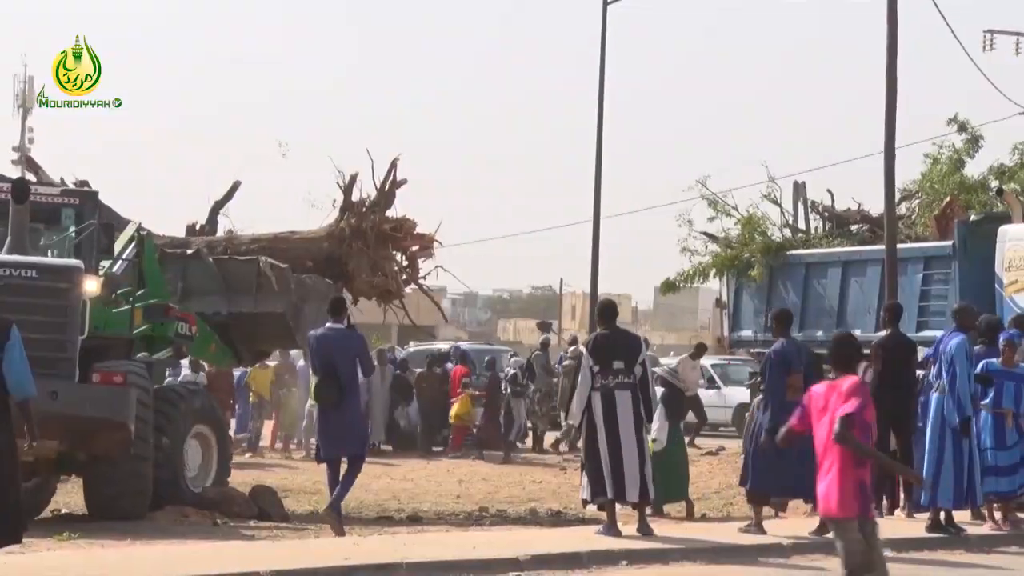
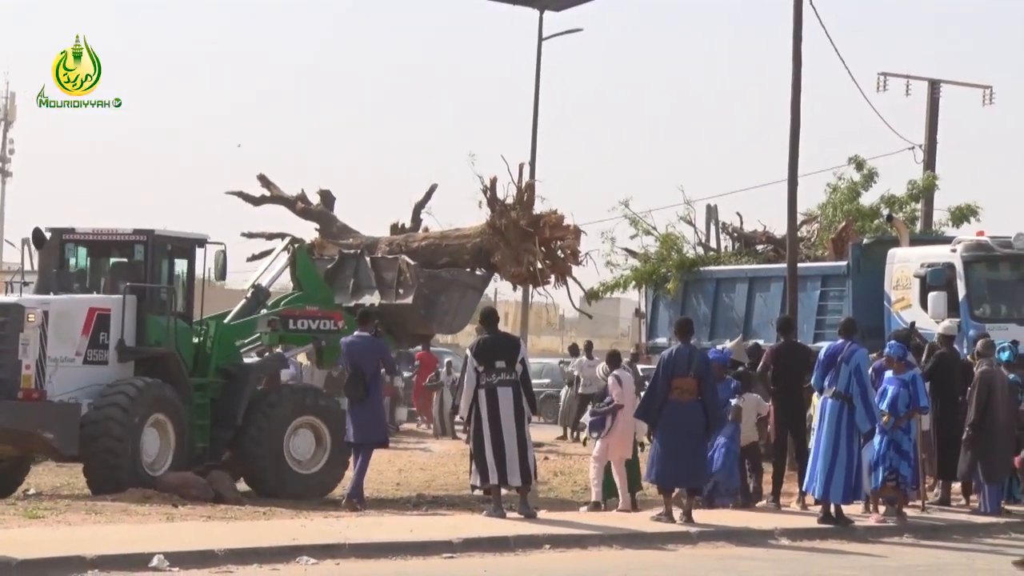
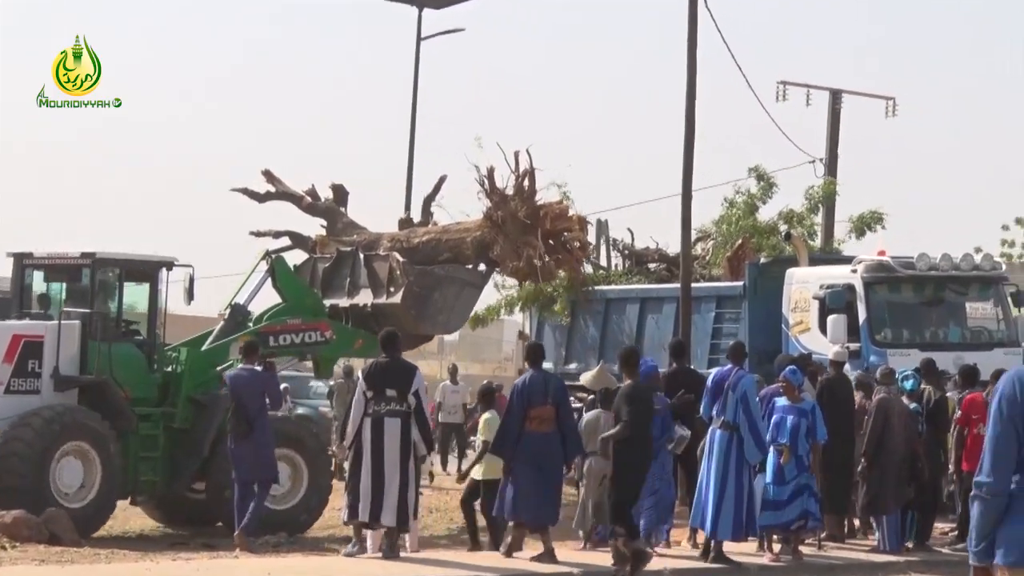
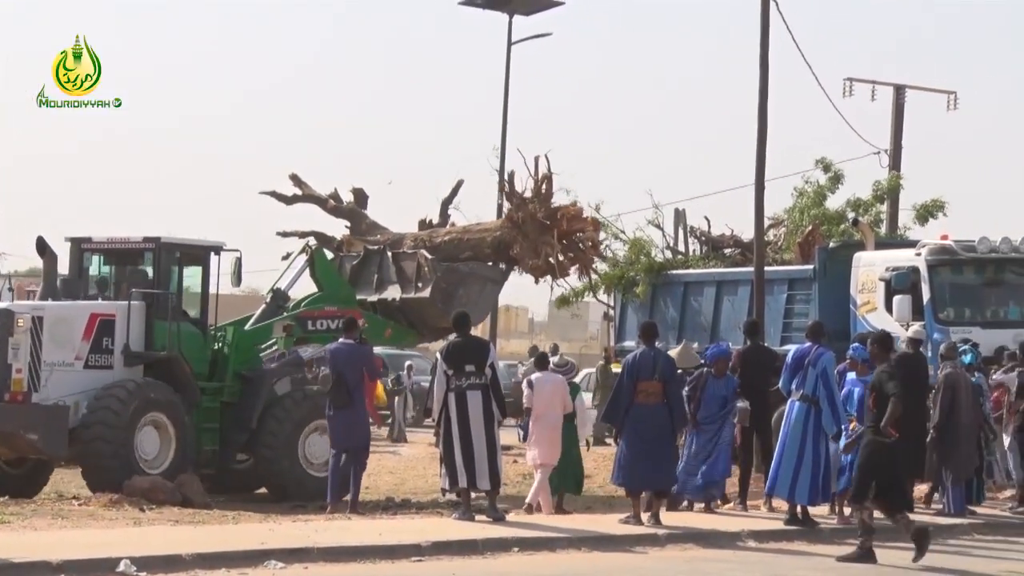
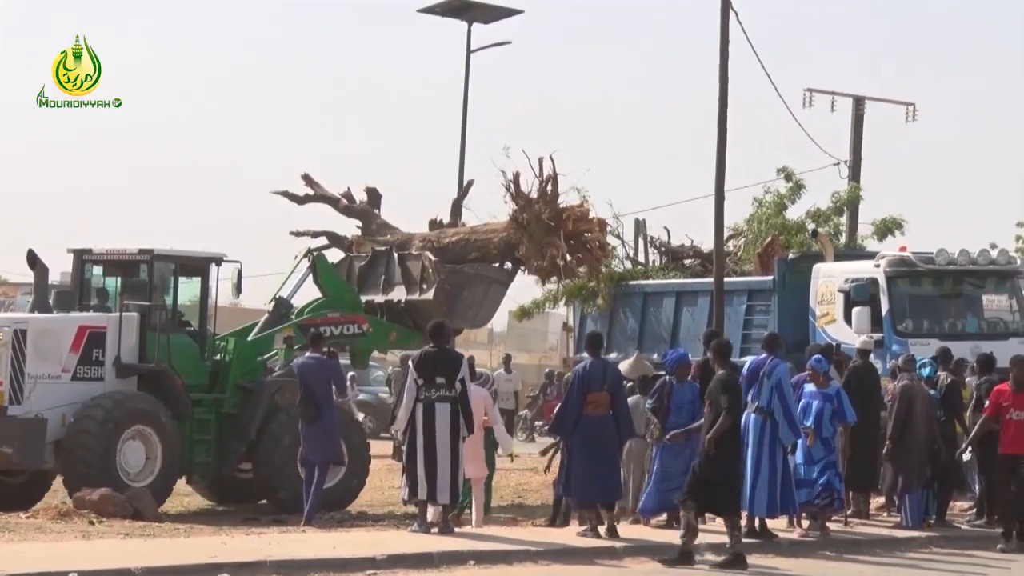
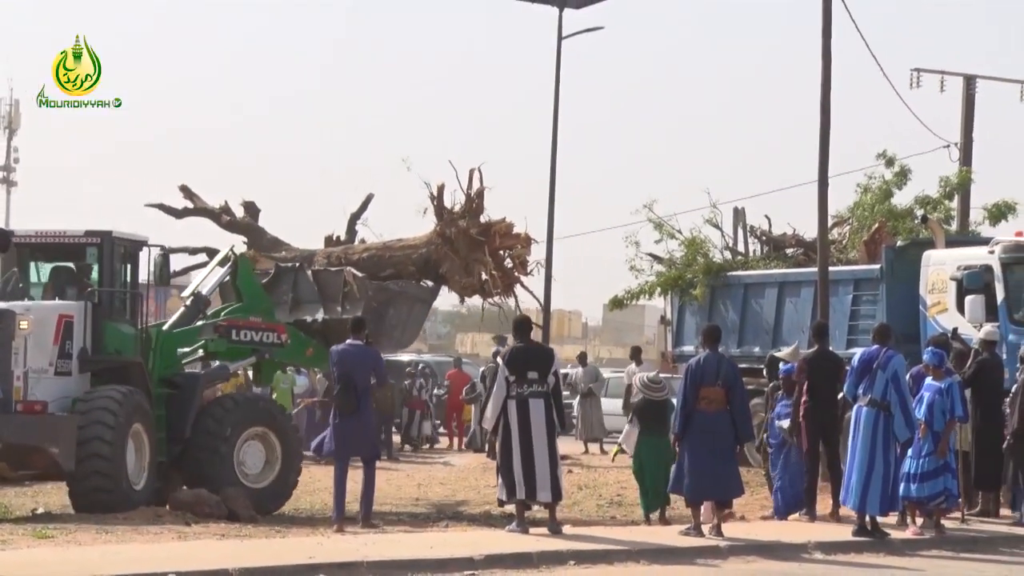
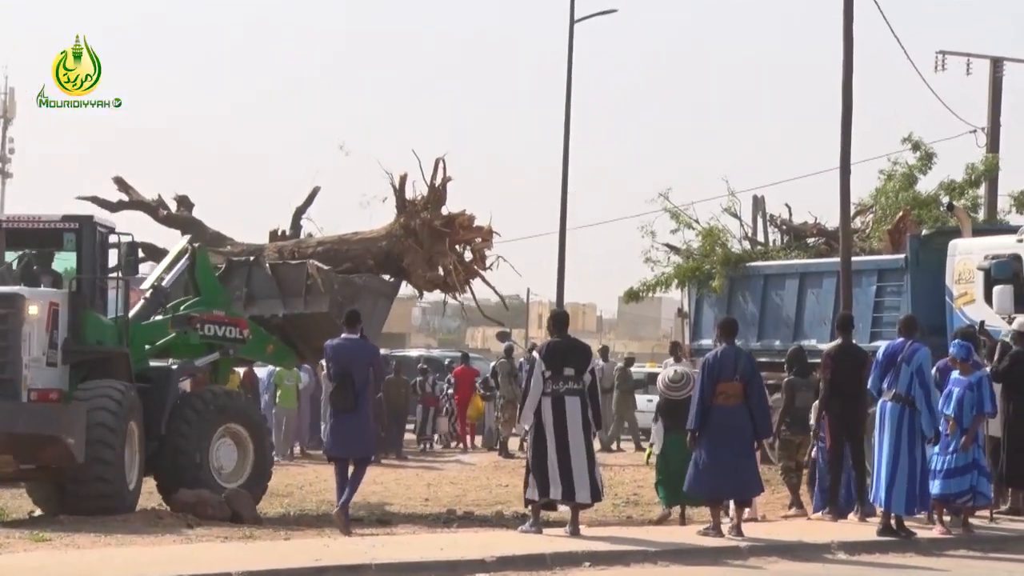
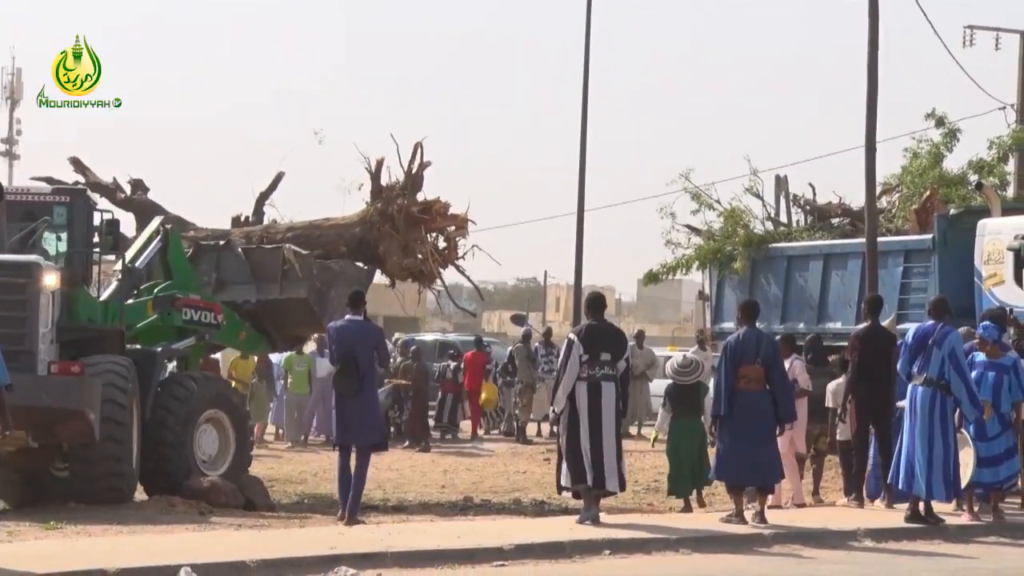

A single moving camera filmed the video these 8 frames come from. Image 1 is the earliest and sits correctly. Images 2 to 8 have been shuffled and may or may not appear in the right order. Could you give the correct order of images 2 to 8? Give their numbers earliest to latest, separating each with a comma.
8, 7, 6, 2, 4, 5, 3
